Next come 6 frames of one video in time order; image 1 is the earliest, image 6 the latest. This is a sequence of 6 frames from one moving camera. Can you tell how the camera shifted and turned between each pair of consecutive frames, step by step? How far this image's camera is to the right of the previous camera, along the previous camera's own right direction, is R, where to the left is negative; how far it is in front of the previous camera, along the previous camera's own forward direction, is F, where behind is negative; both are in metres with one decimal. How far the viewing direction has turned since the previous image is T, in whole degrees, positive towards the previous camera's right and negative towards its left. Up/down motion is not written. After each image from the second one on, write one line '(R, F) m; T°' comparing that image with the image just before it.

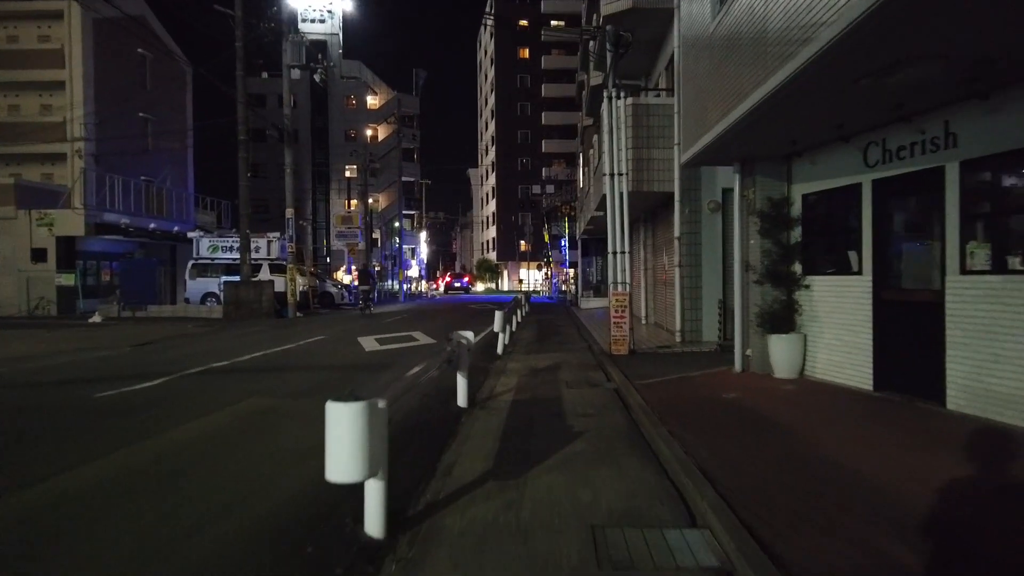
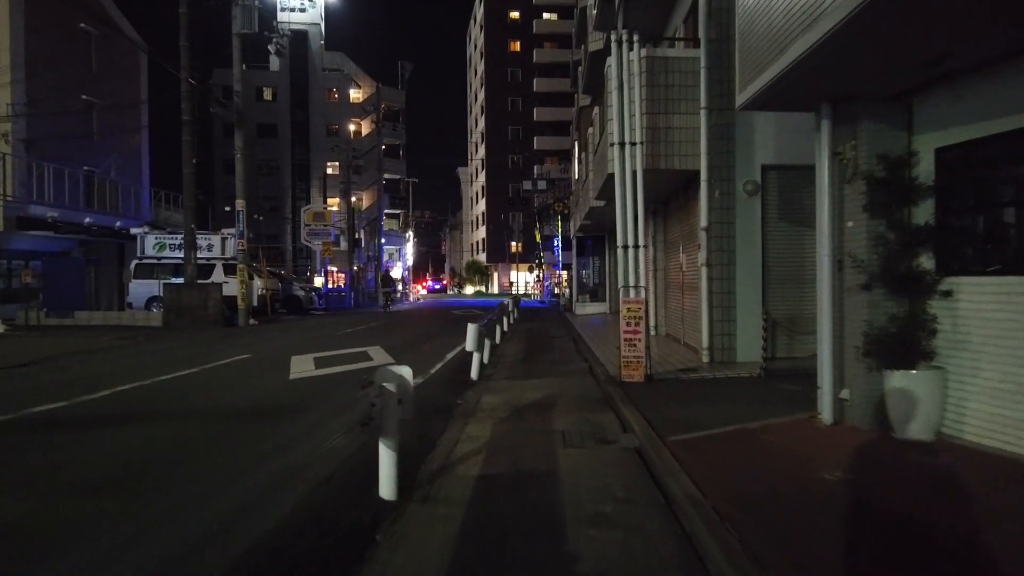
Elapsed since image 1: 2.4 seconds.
(+0.2, +3.8) m; +1°
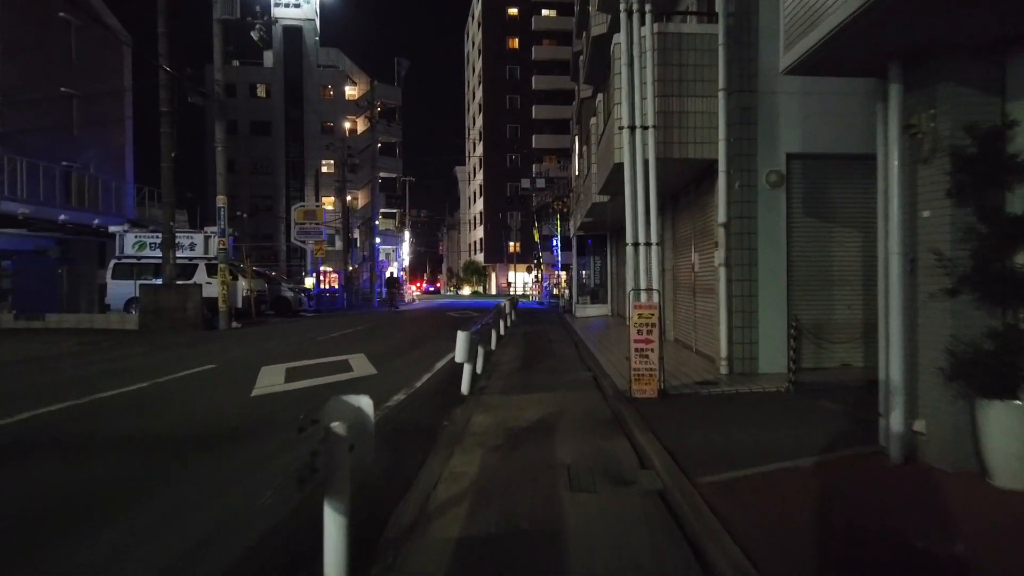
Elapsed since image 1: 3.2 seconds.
(0.0, +1.4) m; 0°
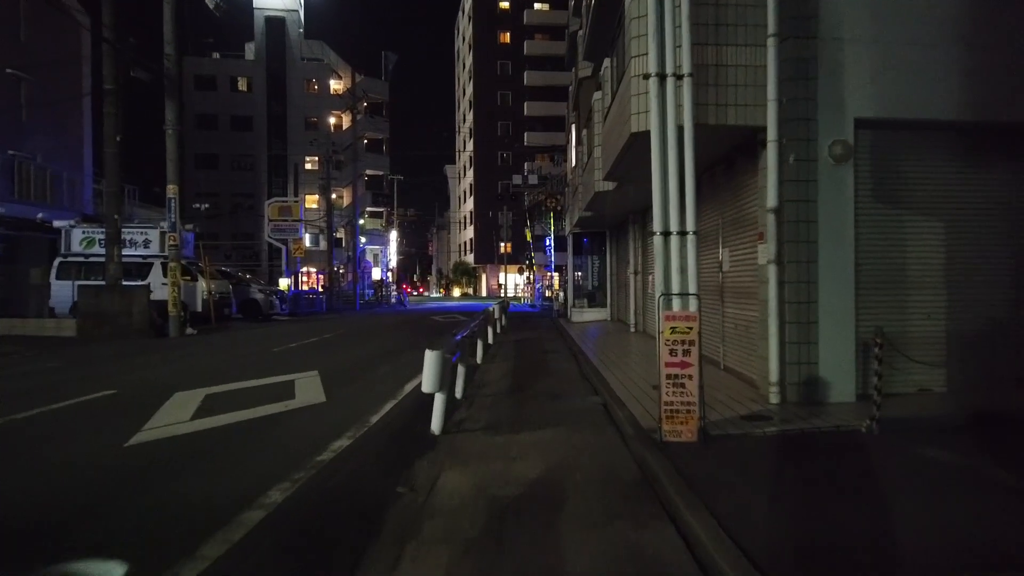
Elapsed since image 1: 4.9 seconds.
(0.0, +2.7) m; +1°
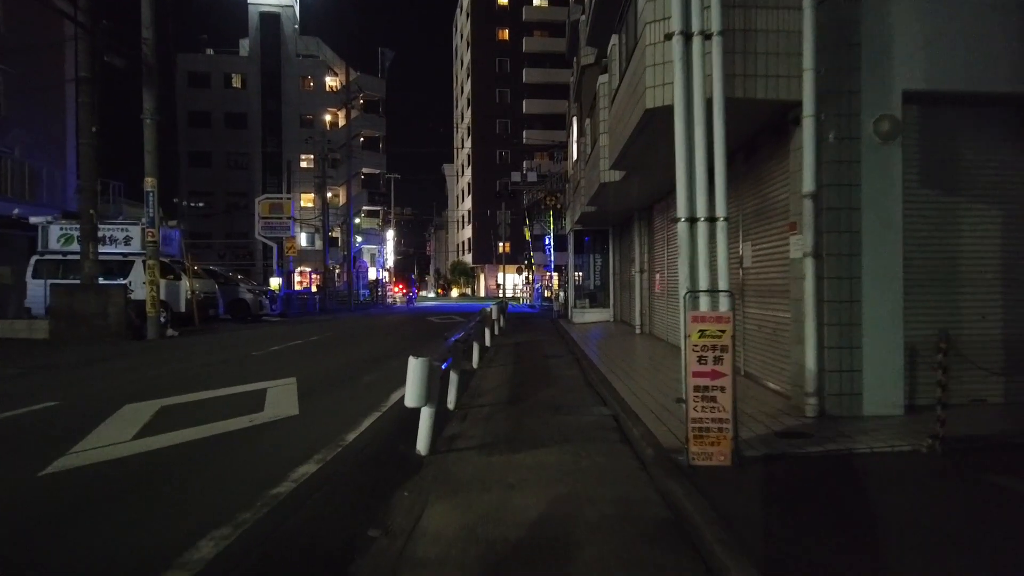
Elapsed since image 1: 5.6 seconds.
(0.0, +1.2) m; 0°
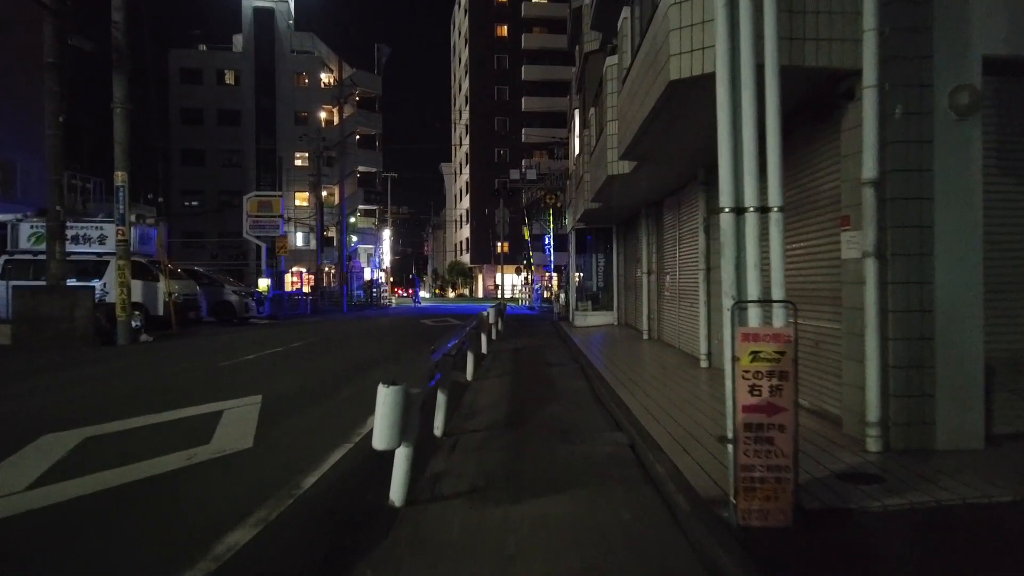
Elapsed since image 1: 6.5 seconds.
(0.0, +1.4) m; 0°
